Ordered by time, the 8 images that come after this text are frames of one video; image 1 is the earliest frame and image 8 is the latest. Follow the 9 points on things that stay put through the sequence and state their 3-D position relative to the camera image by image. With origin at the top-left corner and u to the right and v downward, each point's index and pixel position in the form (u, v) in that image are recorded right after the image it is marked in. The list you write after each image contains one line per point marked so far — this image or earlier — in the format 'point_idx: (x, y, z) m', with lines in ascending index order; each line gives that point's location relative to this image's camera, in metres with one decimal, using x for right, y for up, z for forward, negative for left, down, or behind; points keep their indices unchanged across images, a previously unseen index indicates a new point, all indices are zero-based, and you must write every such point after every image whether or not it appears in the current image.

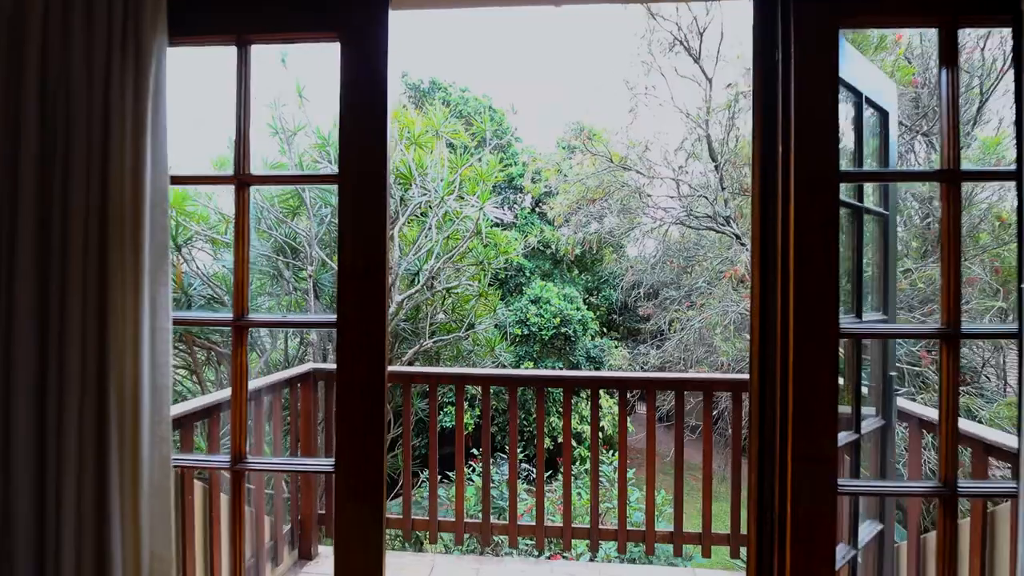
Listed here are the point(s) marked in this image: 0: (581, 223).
0: (+0.8, +0.7, +5.6) m
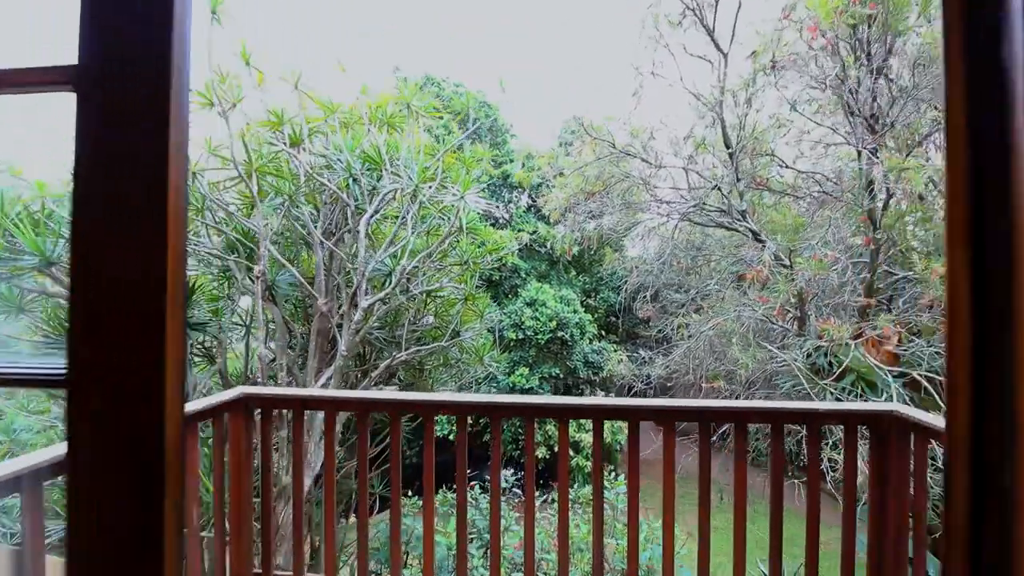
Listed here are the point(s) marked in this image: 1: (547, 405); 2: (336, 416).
0: (+0.7, +0.7, +5.1) m
1: (+0.1, -0.5, +2.1) m
2: (-0.8, -0.6, +2.2) m
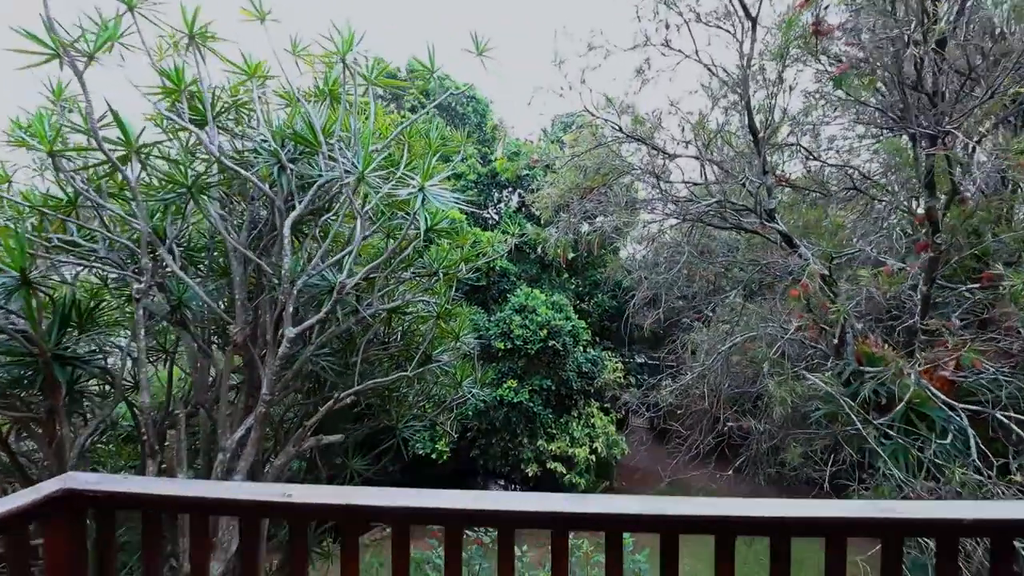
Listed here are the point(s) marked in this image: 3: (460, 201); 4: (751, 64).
0: (+0.5, +0.6, +4.3) m
1: (+0.1, -0.6, +1.4) m
2: (-0.9, -0.7, +1.5) m
3: (-0.3, +0.5, +2.7) m
4: (+1.8, +1.7, +3.6) m
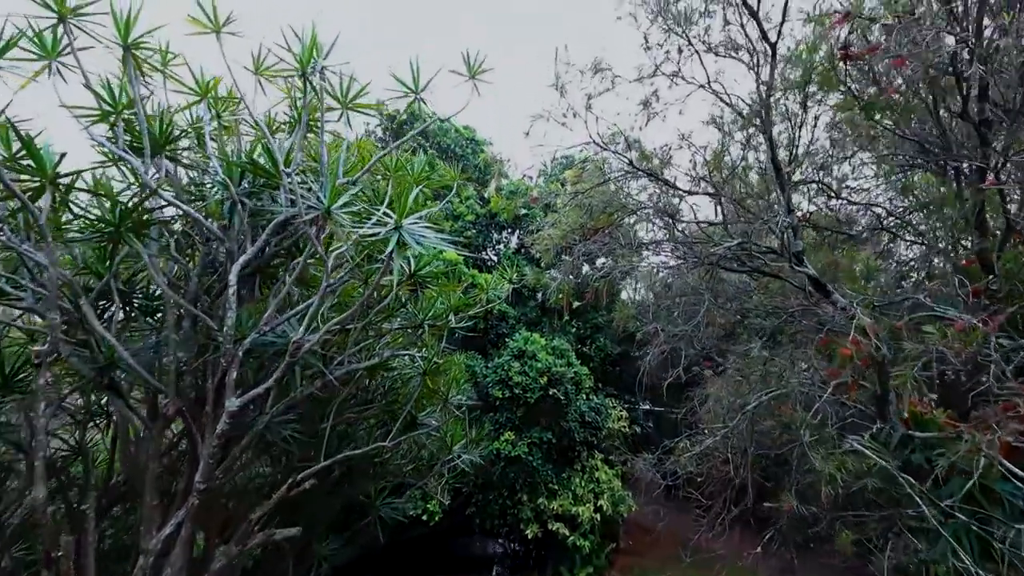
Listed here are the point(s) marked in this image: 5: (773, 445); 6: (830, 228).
0: (+0.5, +0.2, +3.9) m
1: (0.0, -0.8, +0.9) m
2: (-0.9, -0.9, +1.0) m
3: (-0.3, +0.2, +2.3) m
4: (+1.8, +1.3, +3.3) m
5: (+2.0, -1.2, +3.7) m
6: (+2.3, +0.4, +3.4) m
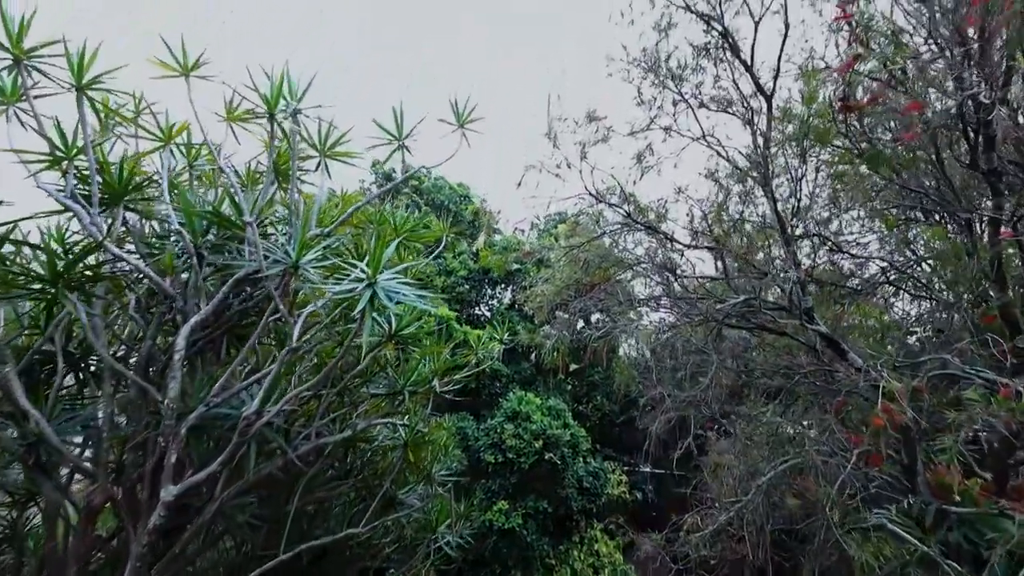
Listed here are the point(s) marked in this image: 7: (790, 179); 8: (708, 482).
0: (+0.5, -0.3, +3.7) m
1: (0.0, -0.9, +0.6) m
2: (-0.9, -1.0, +0.6) m
3: (-0.3, 0.0, +2.0) m
4: (+1.7, +0.9, +3.2) m
5: (+1.9, -1.6, +3.3) m
6: (+2.2, 0.0, +3.3) m
7: (+1.8, +0.7, +3.2) m
8: (+1.5, -1.5, +3.8) m
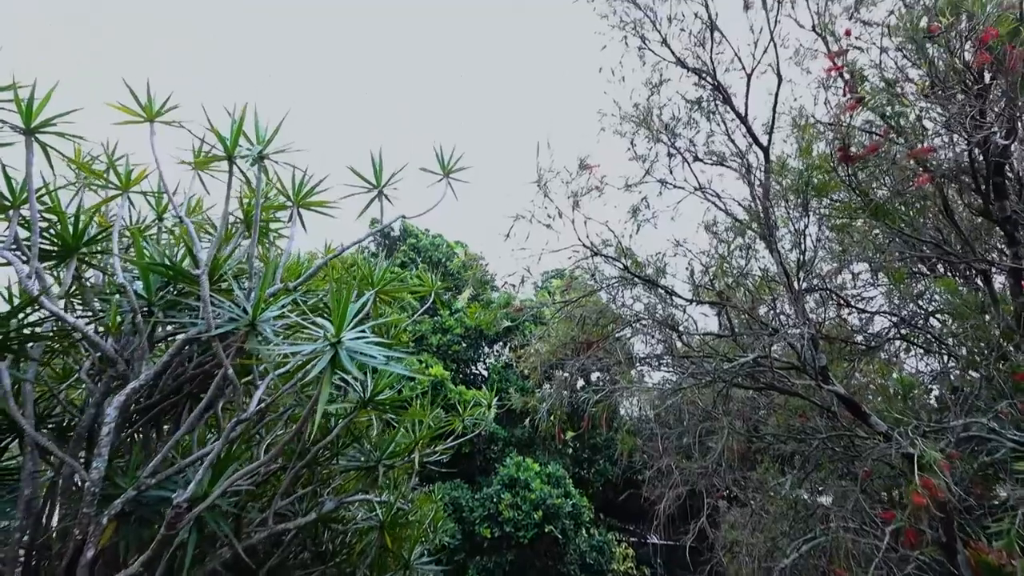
0: (+0.4, -0.7, +3.5) m
1: (0.0, -0.9, +0.3) m
2: (-1.0, -1.0, +0.3) m
3: (-0.4, -0.3, +1.8) m
4: (+1.6, +0.6, +3.1) m
5: (+1.9, -1.9, +2.9) m
6: (+2.2, -0.3, +3.1) m
7: (+1.8, +0.4, +3.1) m
8: (+1.5, -1.9, +3.4) m
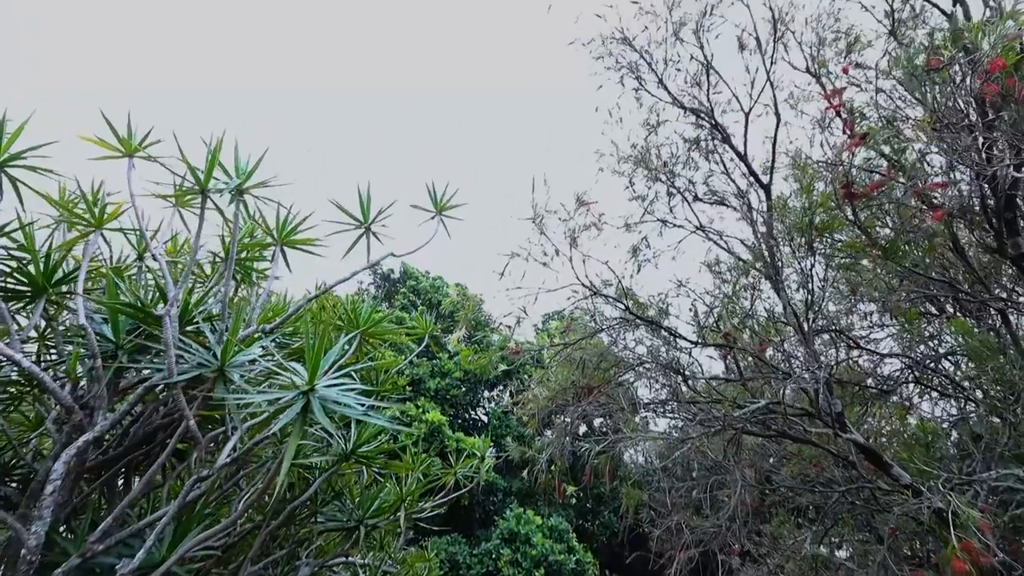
0: (+0.4, -1.0, +3.3) m
1: (0.0, -0.9, +0.1) m
2: (-1.0, -1.0, +0.1) m
3: (-0.4, -0.4, +1.7) m
4: (+1.6, +0.3, +3.1) m
5: (+1.9, -2.2, +2.6) m
6: (+2.1, -0.6, +2.9) m
7: (+1.8, +0.1, +3.0) m
8: (+1.5, -2.2, +3.1) m
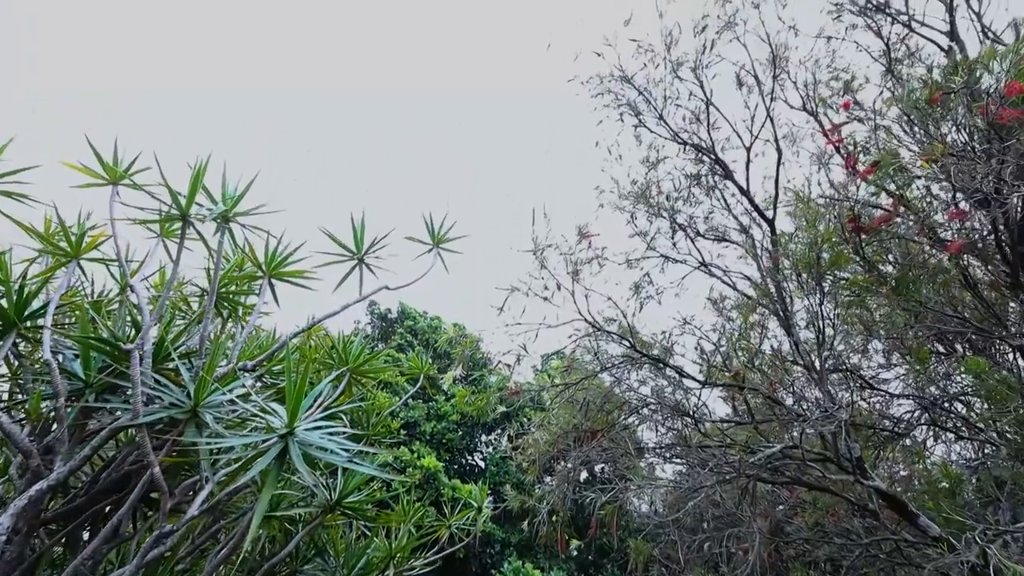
0: (+0.4, -1.2, +3.1) m
1: (0.0, -0.9, -0.1) m
2: (-1.0, -1.0, -0.1) m
3: (-0.4, -0.5, +1.6) m
4: (+1.6, +0.1, +3.0) m
5: (+1.9, -2.4, +2.4) m
6: (+2.1, -0.8, +2.8) m
7: (+1.8, -0.1, +2.9) m
8: (+1.4, -2.4, +2.8) m
